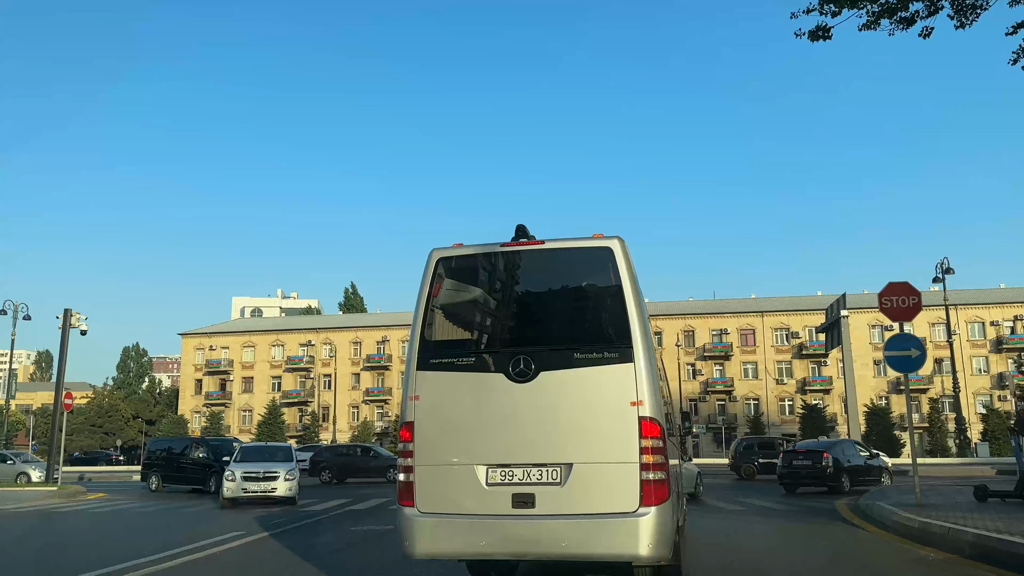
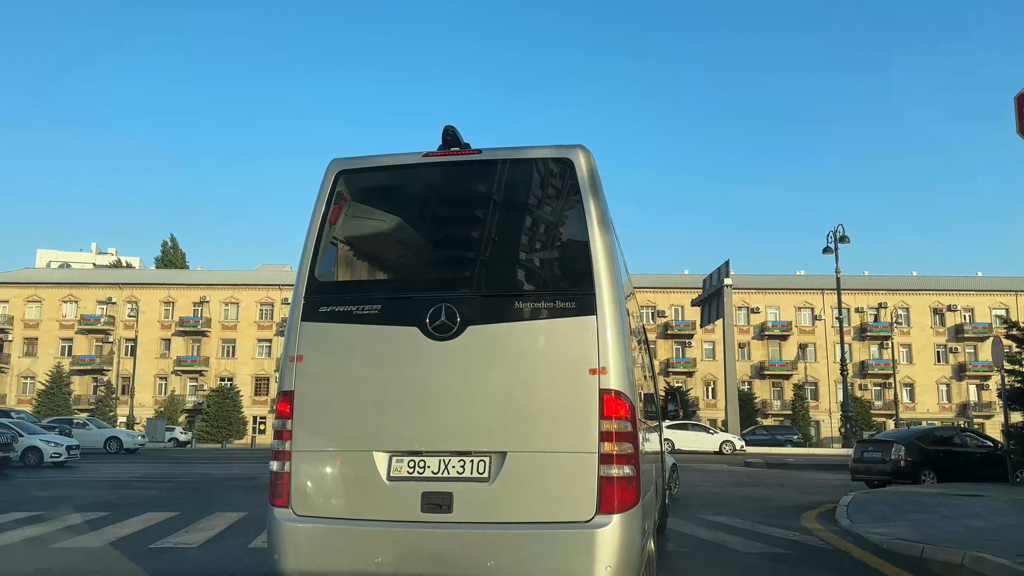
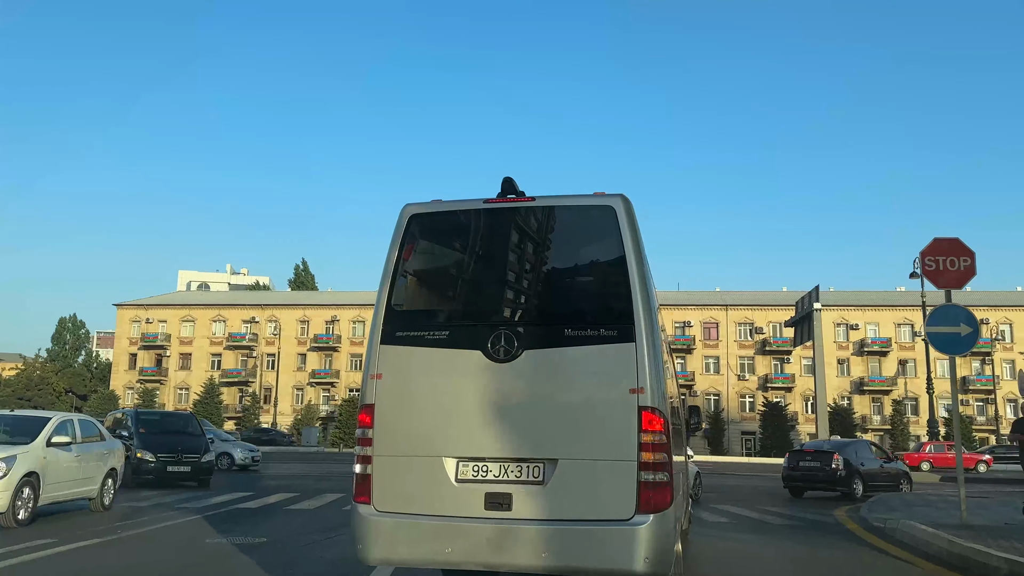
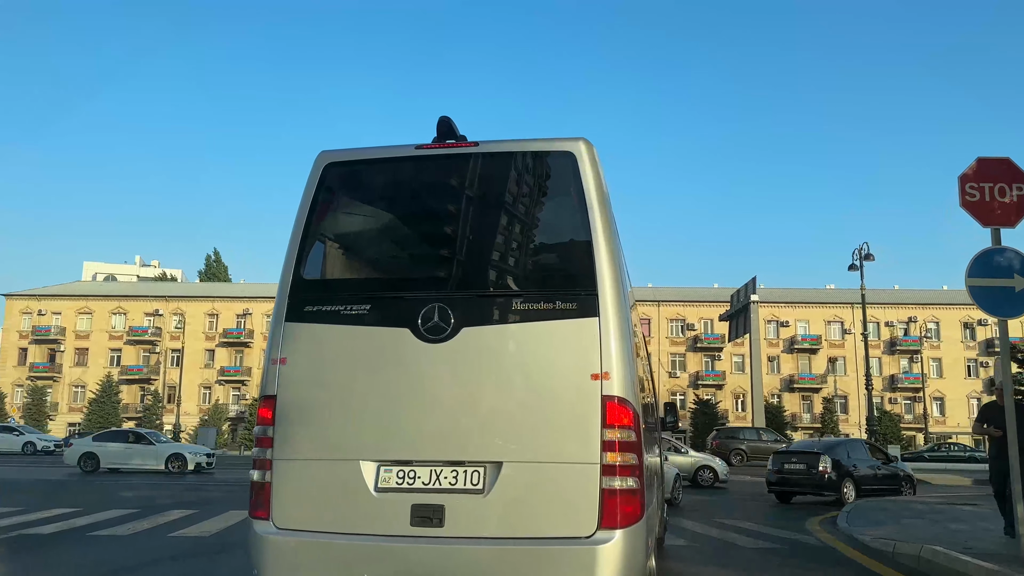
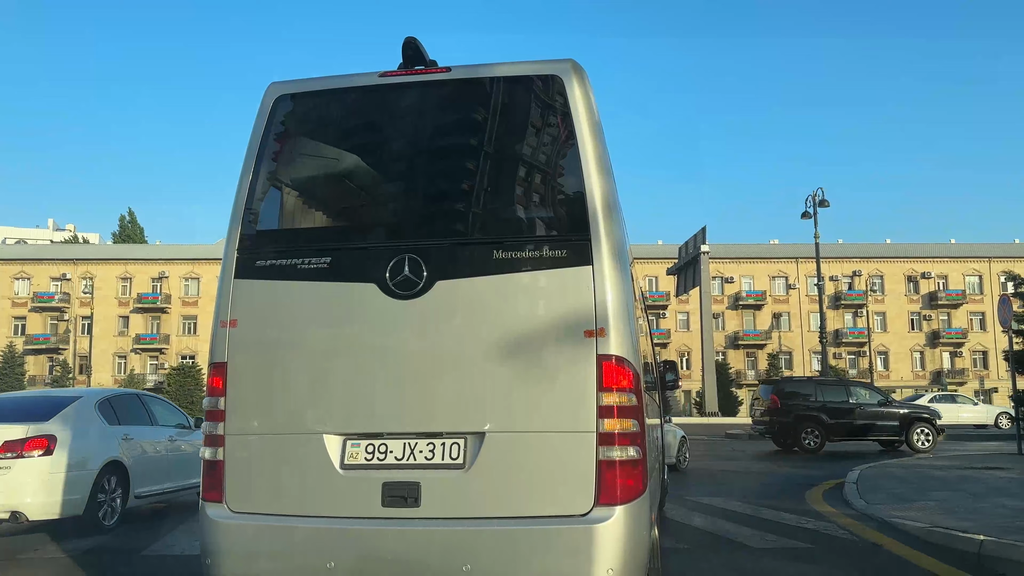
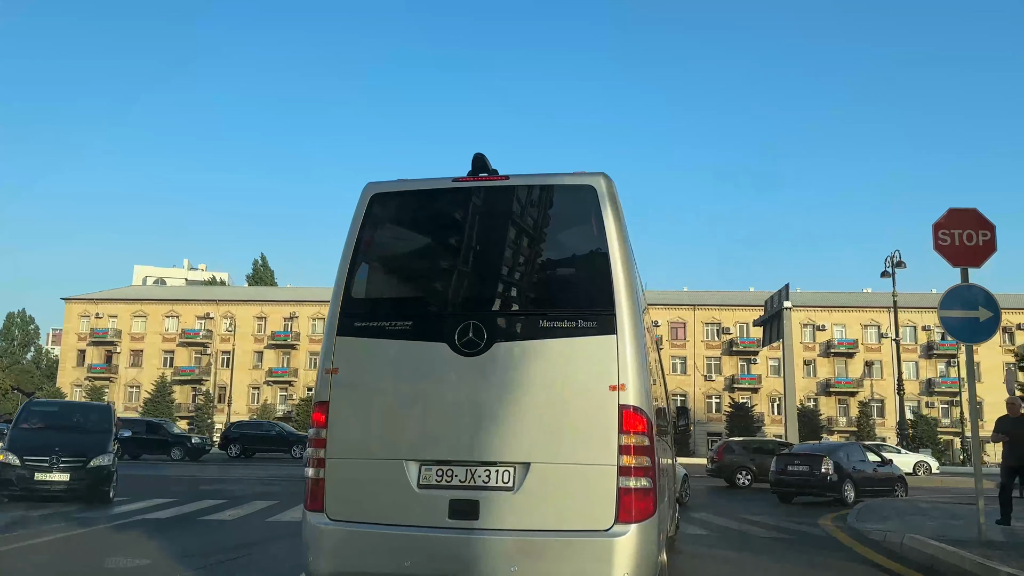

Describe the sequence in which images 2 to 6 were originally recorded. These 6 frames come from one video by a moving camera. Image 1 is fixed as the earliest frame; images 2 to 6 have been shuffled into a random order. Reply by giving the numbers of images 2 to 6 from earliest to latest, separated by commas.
3, 6, 4, 2, 5
